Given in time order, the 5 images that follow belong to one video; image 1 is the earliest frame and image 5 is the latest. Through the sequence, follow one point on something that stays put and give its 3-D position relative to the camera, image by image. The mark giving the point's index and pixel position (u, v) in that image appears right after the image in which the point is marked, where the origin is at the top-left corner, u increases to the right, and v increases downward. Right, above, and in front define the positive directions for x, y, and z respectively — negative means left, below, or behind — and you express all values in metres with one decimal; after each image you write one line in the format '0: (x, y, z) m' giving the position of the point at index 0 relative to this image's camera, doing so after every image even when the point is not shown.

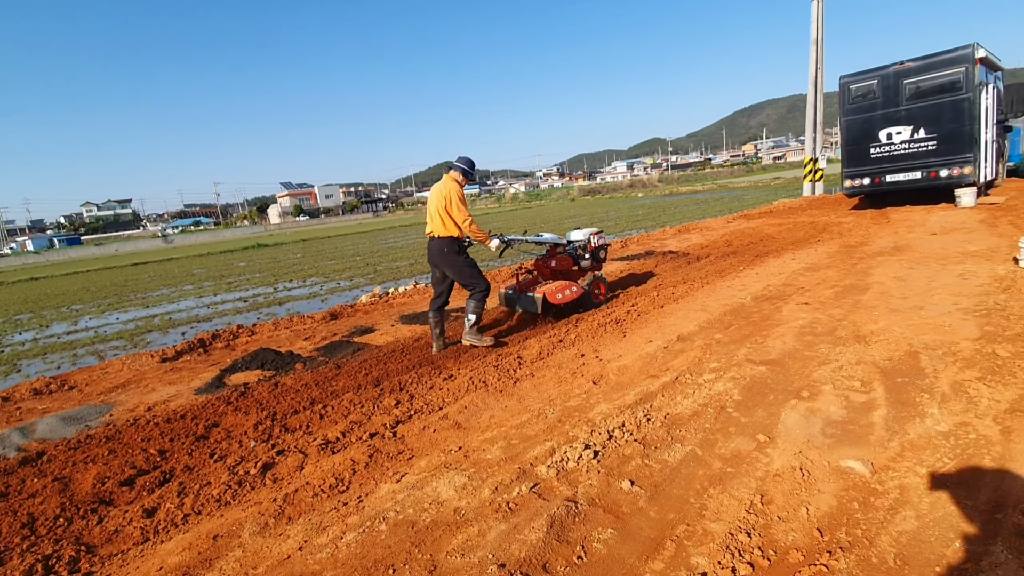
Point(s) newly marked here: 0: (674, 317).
0: (+2.1, -0.4, +6.4) m
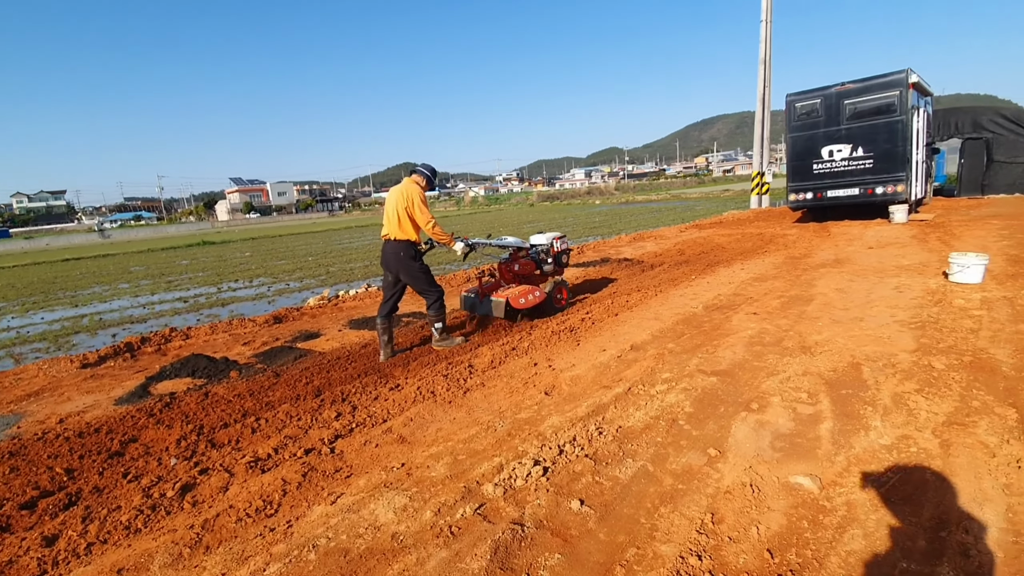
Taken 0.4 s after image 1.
0: (+1.5, -0.5, +6.4) m
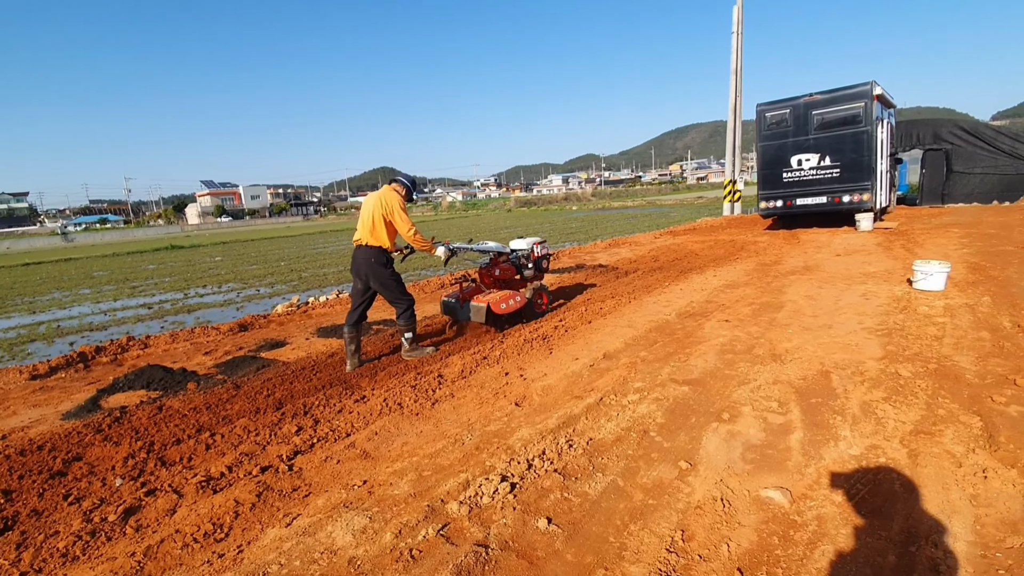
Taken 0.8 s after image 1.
0: (+1.1, -0.6, +6.3) m
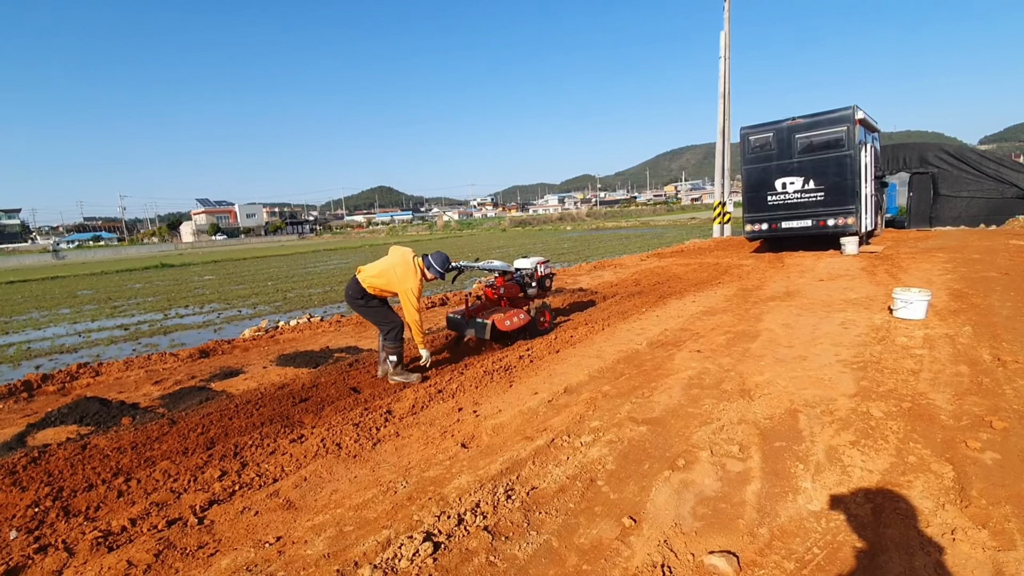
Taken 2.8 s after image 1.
0: (+0.7, -0.9, +6.0) m
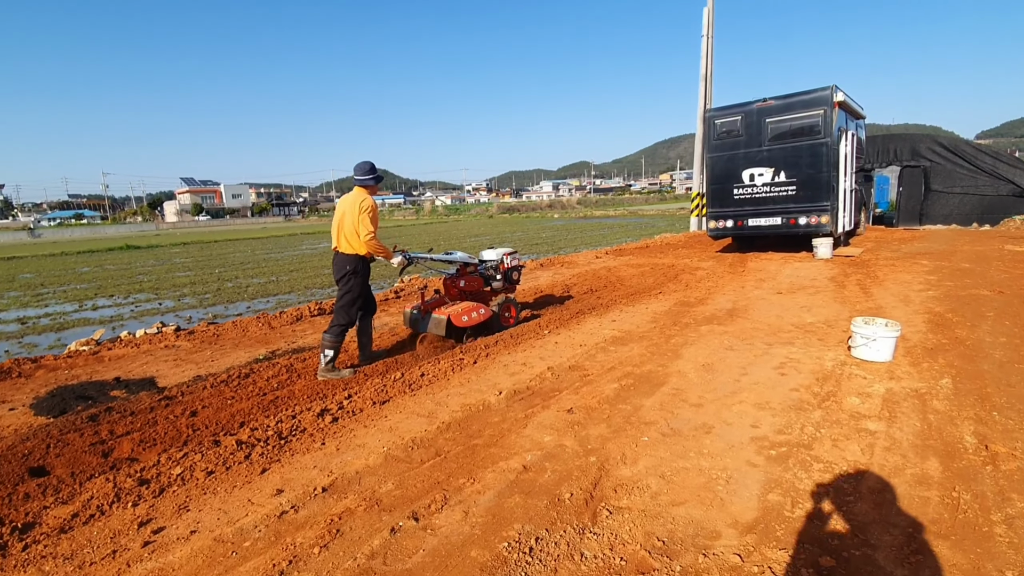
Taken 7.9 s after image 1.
0: (-1.1, -1.2, +4.2) m
